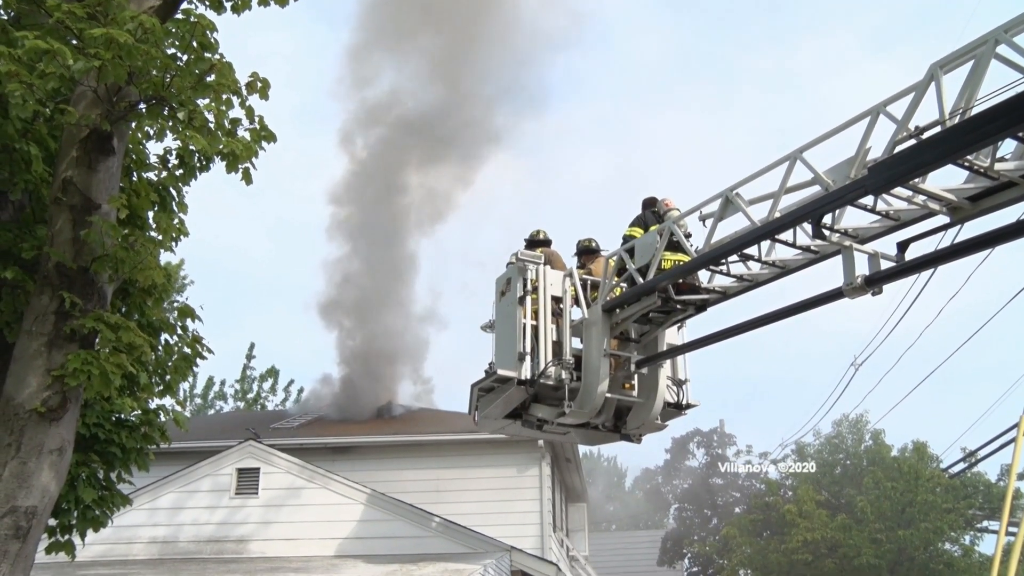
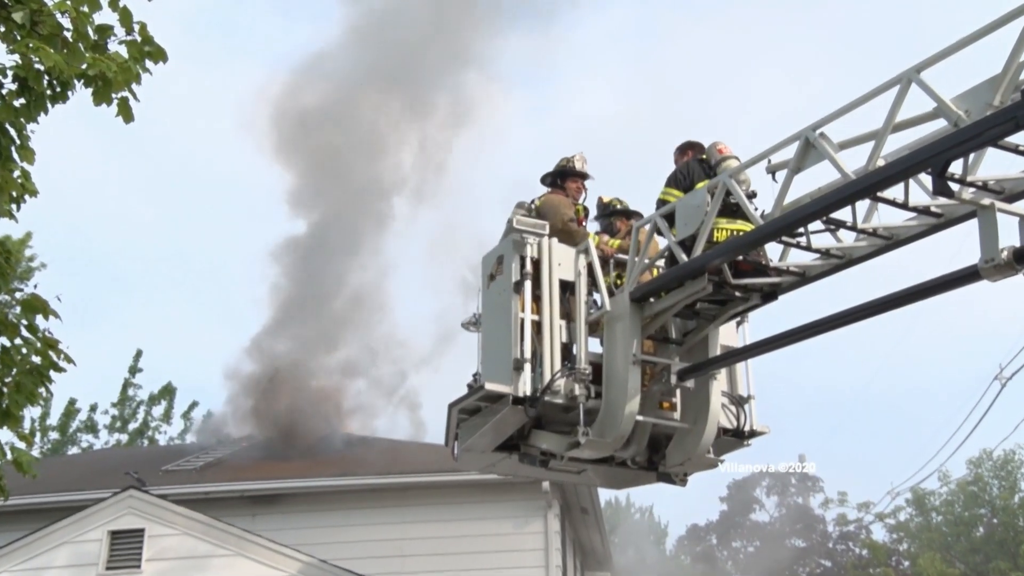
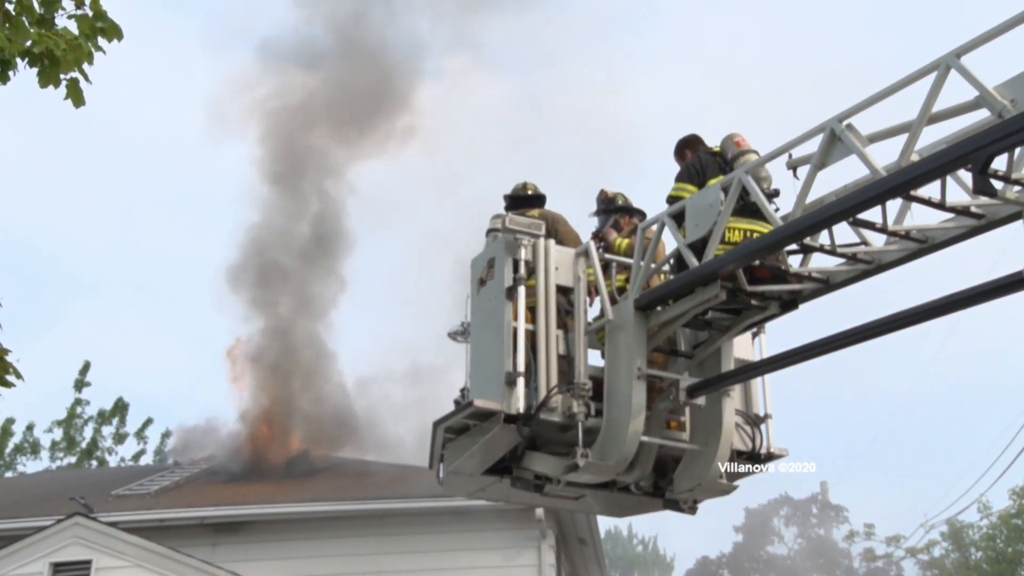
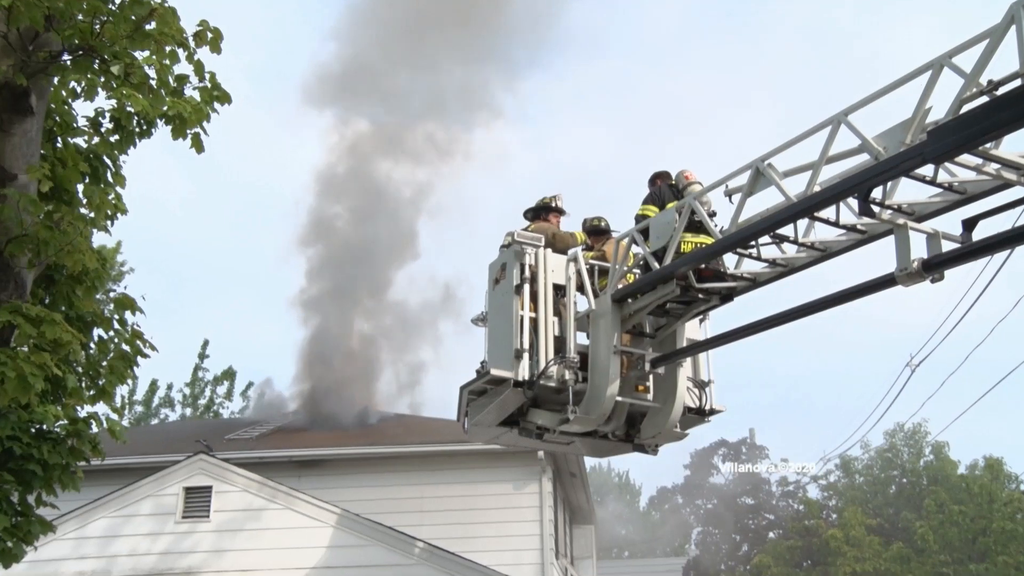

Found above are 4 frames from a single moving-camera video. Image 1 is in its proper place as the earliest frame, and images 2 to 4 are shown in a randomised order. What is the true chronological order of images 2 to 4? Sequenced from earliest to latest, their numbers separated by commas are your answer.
4, 2, 3
